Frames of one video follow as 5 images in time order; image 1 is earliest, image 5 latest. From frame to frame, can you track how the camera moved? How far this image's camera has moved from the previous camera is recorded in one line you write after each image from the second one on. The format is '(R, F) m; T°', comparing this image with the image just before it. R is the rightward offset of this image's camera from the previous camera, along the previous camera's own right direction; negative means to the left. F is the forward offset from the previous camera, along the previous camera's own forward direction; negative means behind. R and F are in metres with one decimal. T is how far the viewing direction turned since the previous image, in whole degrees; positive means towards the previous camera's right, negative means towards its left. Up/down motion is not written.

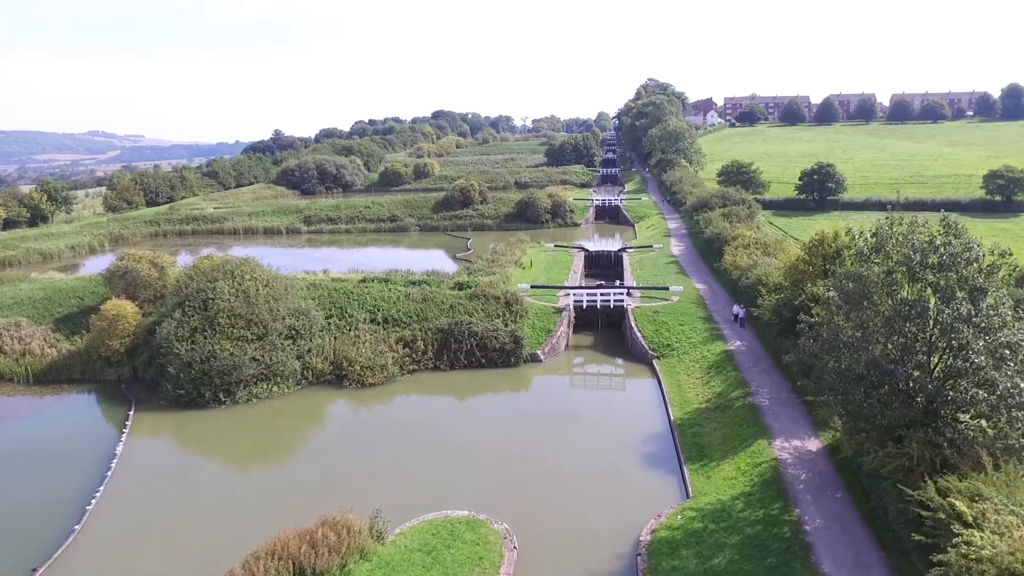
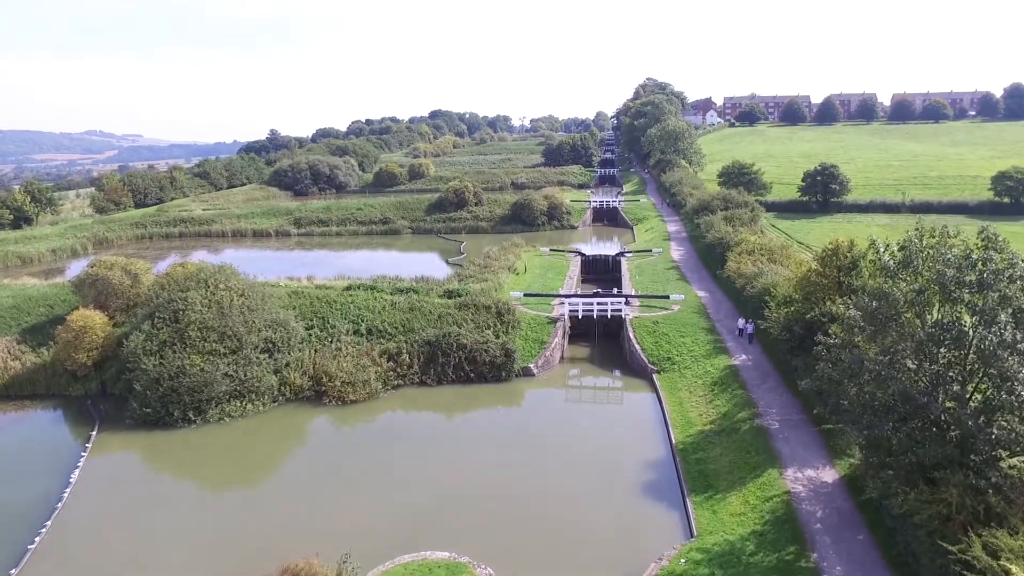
(+0.2, +1.6) m; 0°
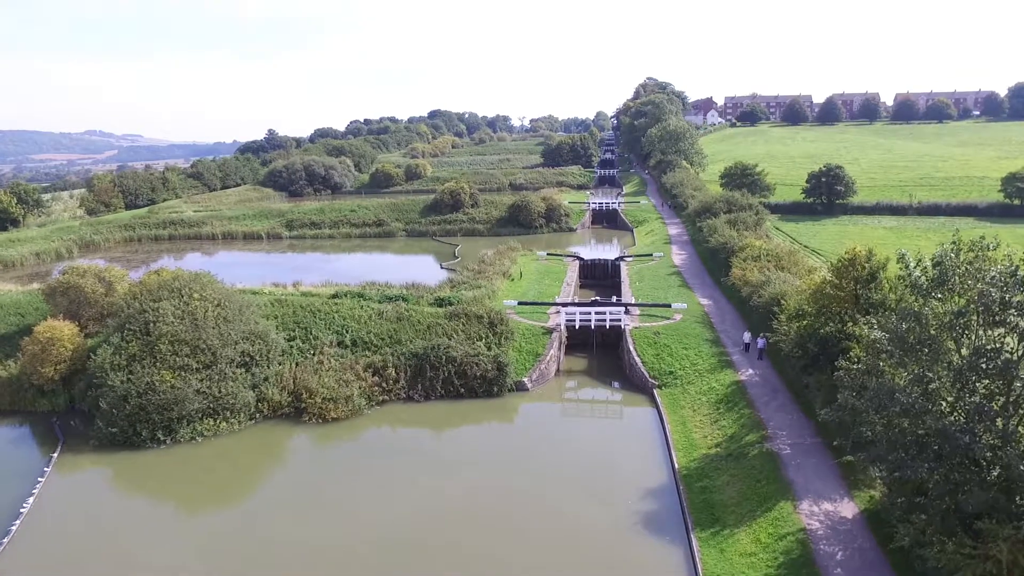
(+0.2, +1.5) m; 0°
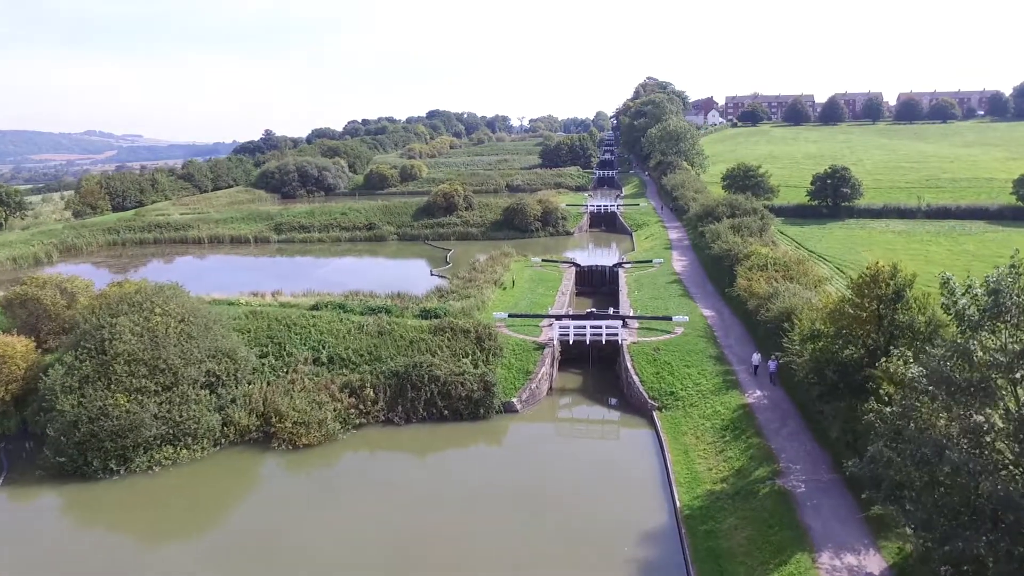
(+0.3, +1.8) m; 0°
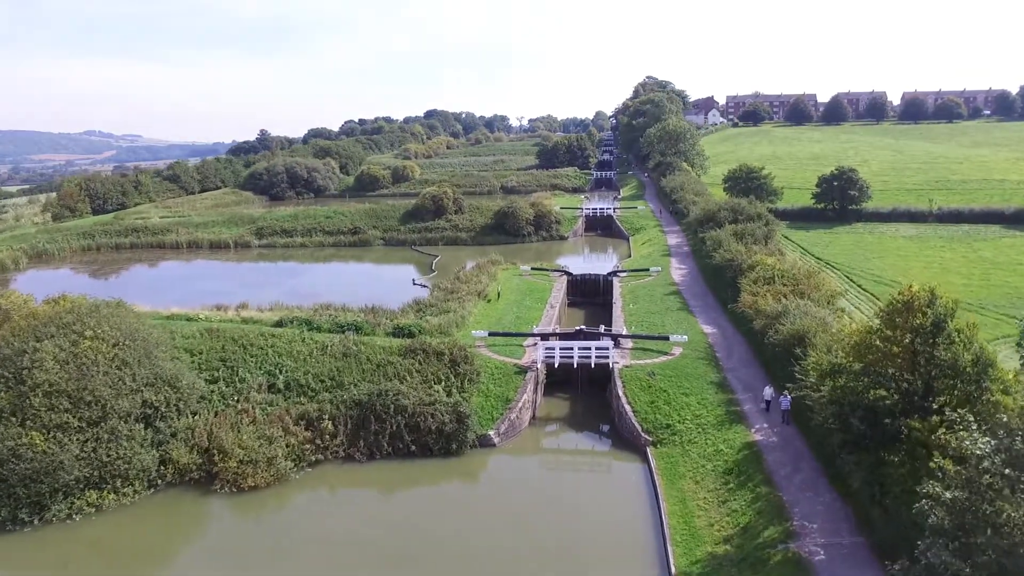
(+0.5, +2.5) m; 0°
